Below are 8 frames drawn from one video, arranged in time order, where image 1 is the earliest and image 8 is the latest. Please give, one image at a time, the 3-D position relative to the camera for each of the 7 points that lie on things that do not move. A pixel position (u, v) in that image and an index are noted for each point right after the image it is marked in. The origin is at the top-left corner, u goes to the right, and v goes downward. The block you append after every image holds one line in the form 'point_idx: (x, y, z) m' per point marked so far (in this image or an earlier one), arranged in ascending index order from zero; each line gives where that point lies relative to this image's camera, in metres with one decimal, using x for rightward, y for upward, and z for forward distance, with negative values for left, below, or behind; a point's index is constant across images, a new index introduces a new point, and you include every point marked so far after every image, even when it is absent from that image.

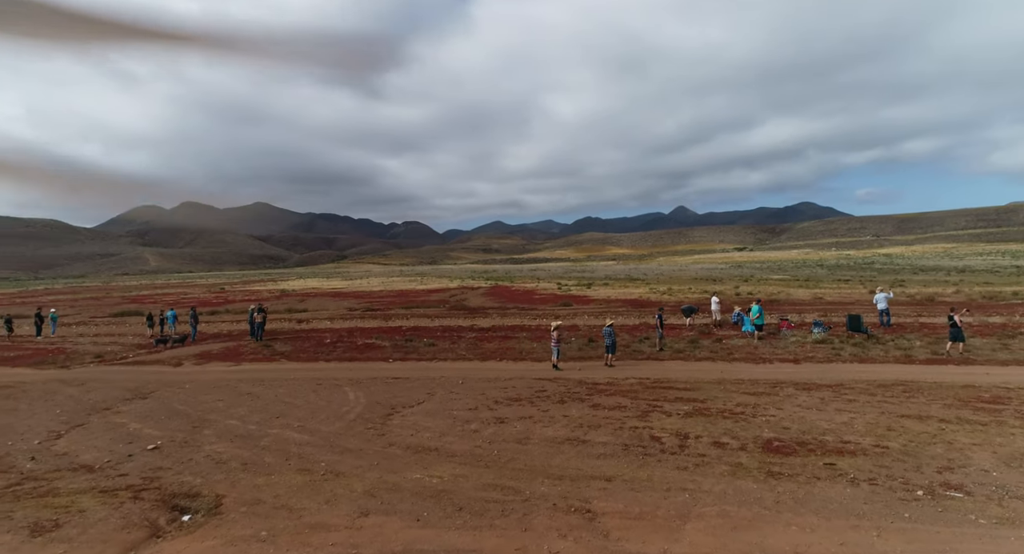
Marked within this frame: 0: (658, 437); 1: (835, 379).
0: (+2.3, -2.6, +10.5) m
1: (+8.1, -2.6, +16.3) m
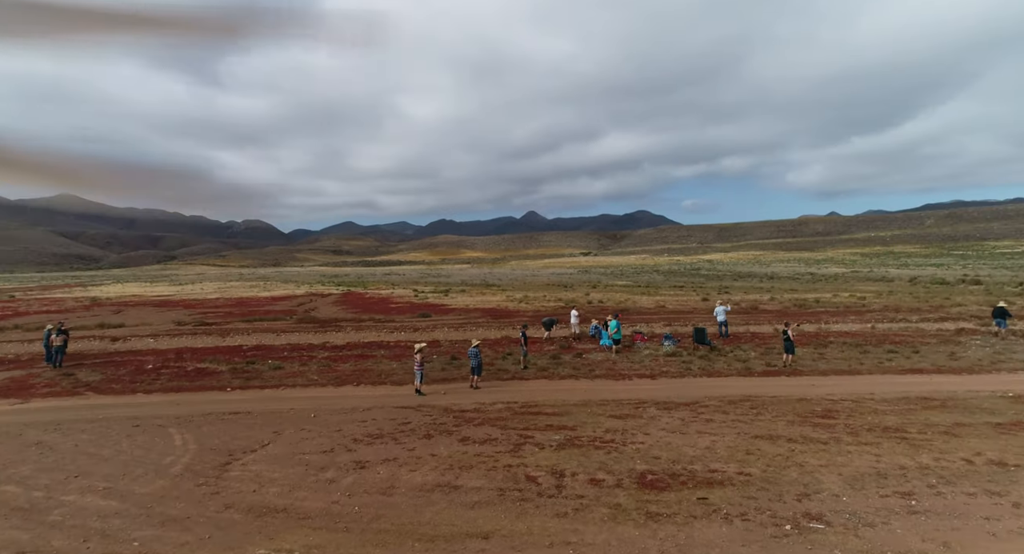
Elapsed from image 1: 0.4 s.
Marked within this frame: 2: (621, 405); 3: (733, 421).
0: (+0.3, -3.0, +9.8) m
1: (+4.6, -3.1, +16.8) m
2: (+2.5, -3.0, +15.2) m
3: (+4.9, -3.2, +14.6) m
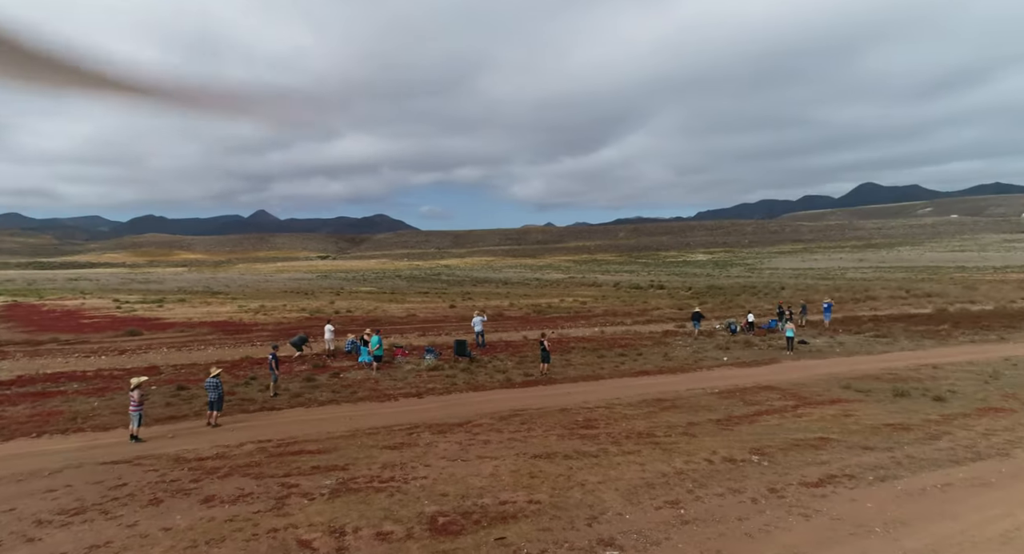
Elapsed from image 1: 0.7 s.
0: (-2.5, -3.2, +8.1) m
1: (-1.2, -3.4, +16.1) m
2: (-2.6, -3.3, +13.8) m
3: (-0.1, -3.5, +14.3) m
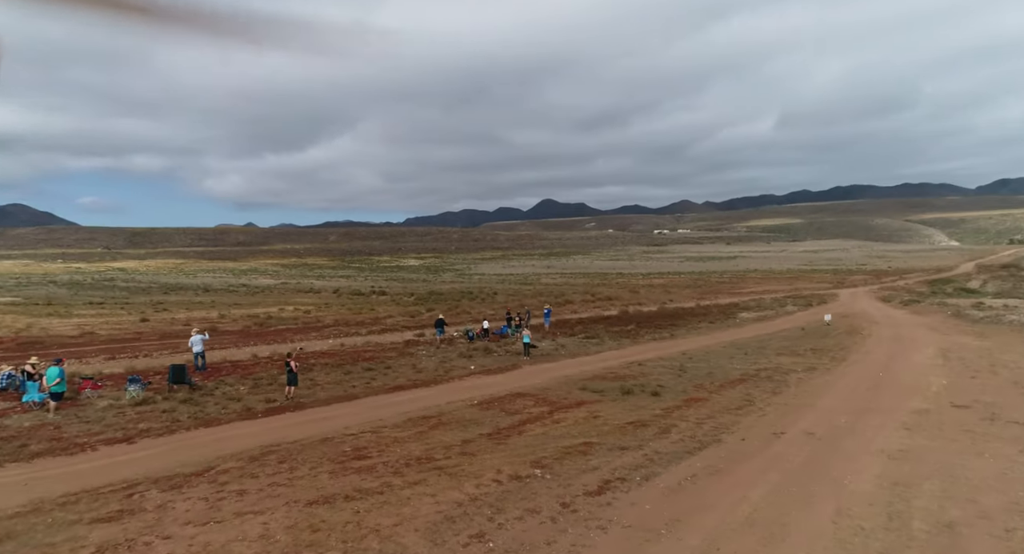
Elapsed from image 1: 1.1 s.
0: (-4.0, -3.5, +5.5) m
1: (-6.2, -3.8, +13.3) m
2: (-6.4, -3.6, +10.7) m
3: (-4.4, -3.9, +12.1) m
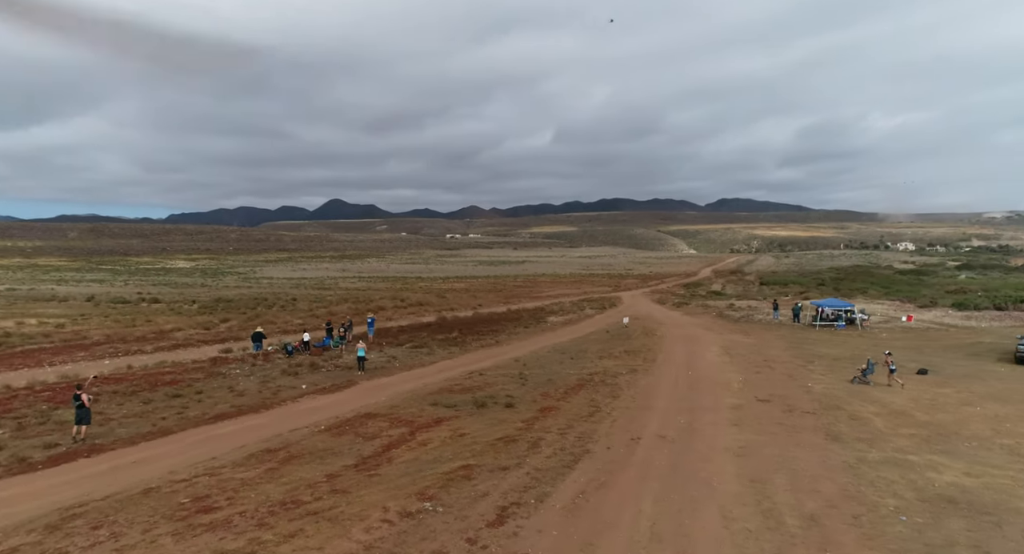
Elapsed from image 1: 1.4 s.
0: (-3.4, -3.9, +3.4) m
1: (-7.9, -4.1, +10.2) m
2: (-7.3, -4.0, +7.6) m
3: (-5.8, -4.2, +9.6) m
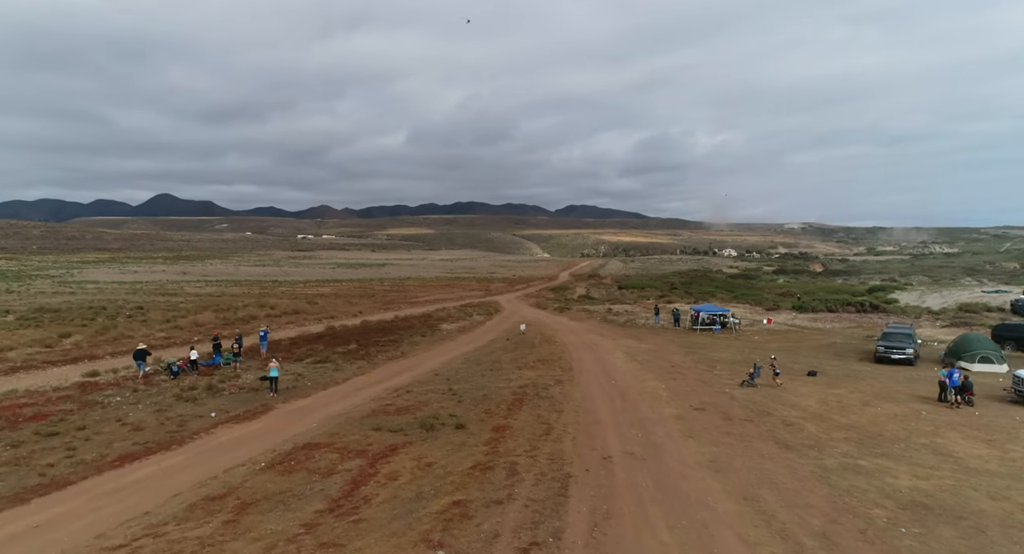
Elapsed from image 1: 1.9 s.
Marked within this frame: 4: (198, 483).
0: (-0.8, -4.3, +2.0) m
1: (-6.7, -4.5, +7.6) m
2: (-5.6, -4.4, +5.3) m
3: (-4.6, -4.6, +7.5) m
4: (-7.7, -5.0, +16.0) m
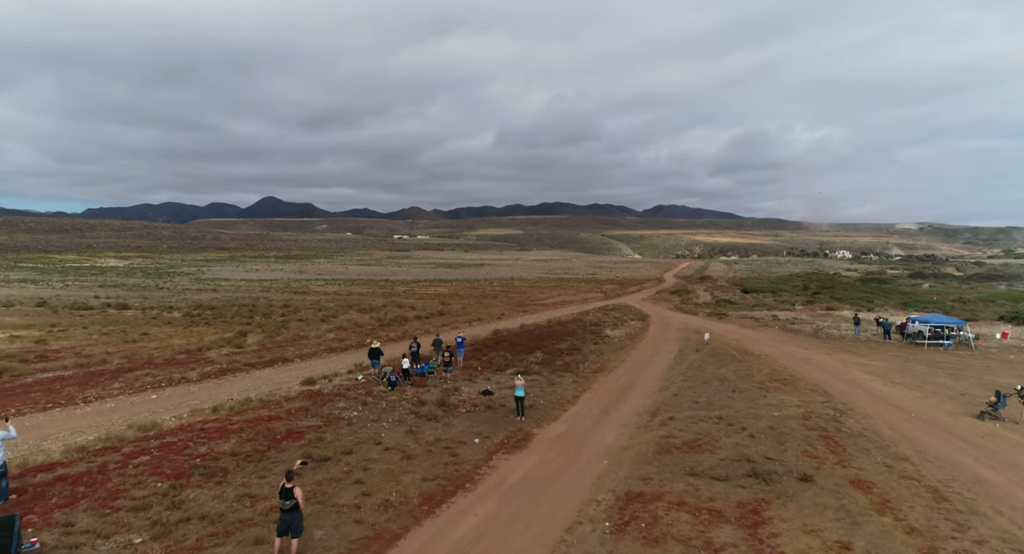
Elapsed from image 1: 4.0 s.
0: (+5.6, -4.4, -2.6) m
1: (+0.5, -4.6, +3.7) m
2: (+1.3, -4.5, +1.2) m
3: (+2.6, -4.7, +3.3) m
4: (+0.6, -5.1, +12.1) m
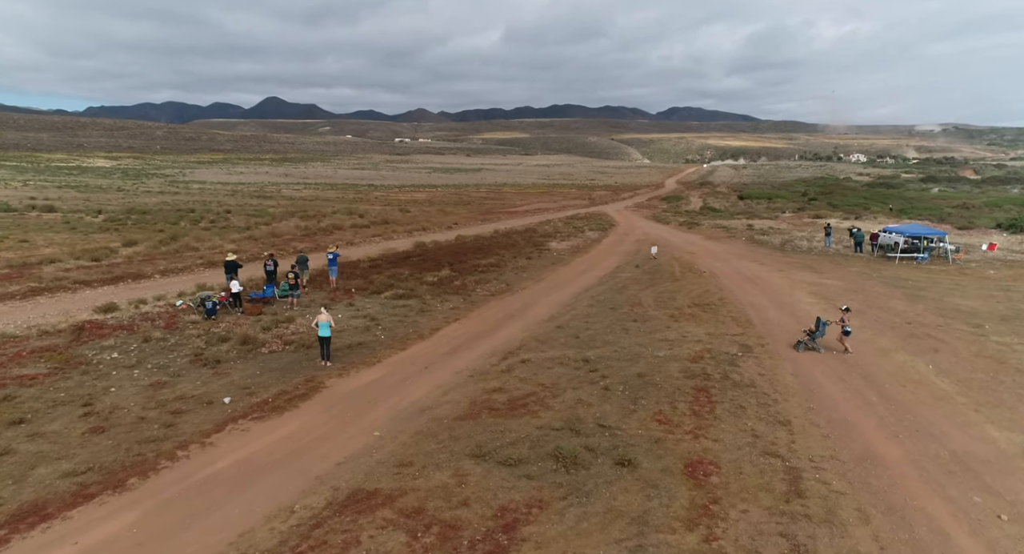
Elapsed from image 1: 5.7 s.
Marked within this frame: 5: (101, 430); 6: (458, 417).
0: (+0.1, -5.5, -7.1) m
1: (-4.9, -4.8, -0.7) m
2: (-4.1, -5.0, -3.2) m
3: (-2.8, -4.9, -1.1) m
4: (-4.7, -4.0, +7.7) m
5: (-8.1, -3.0, +13.1) m
6: (-1.2, -2.9, +14.1) m
